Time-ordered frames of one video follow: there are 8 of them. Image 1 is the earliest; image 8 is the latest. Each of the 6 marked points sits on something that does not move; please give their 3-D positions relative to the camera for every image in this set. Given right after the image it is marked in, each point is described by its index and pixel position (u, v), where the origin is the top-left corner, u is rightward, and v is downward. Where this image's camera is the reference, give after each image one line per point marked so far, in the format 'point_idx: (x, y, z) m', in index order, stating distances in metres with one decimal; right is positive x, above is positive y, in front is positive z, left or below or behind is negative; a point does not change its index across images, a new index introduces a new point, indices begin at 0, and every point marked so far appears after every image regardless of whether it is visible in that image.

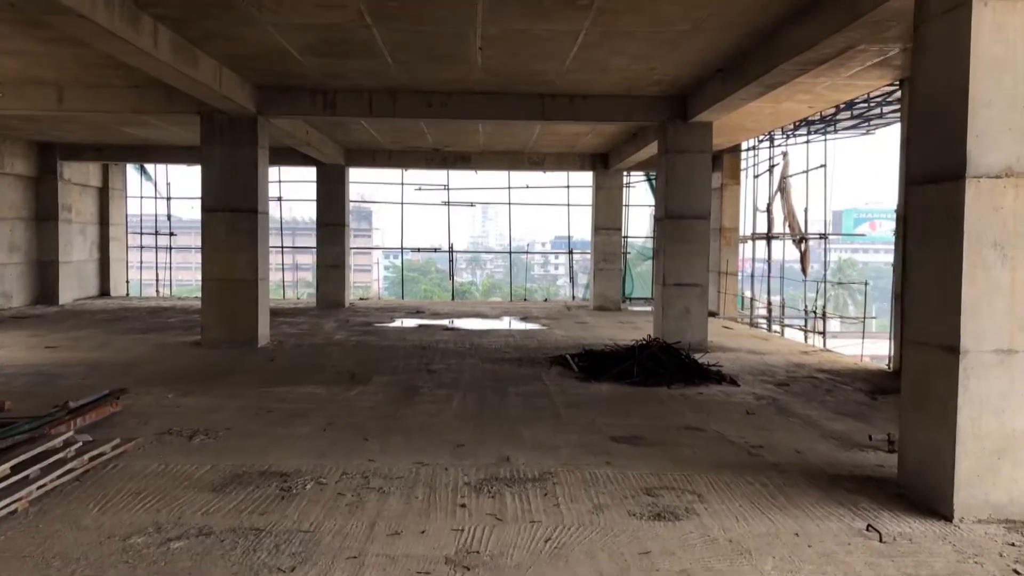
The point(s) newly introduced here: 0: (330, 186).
0: (-3.2, +1.8, +15.3) m
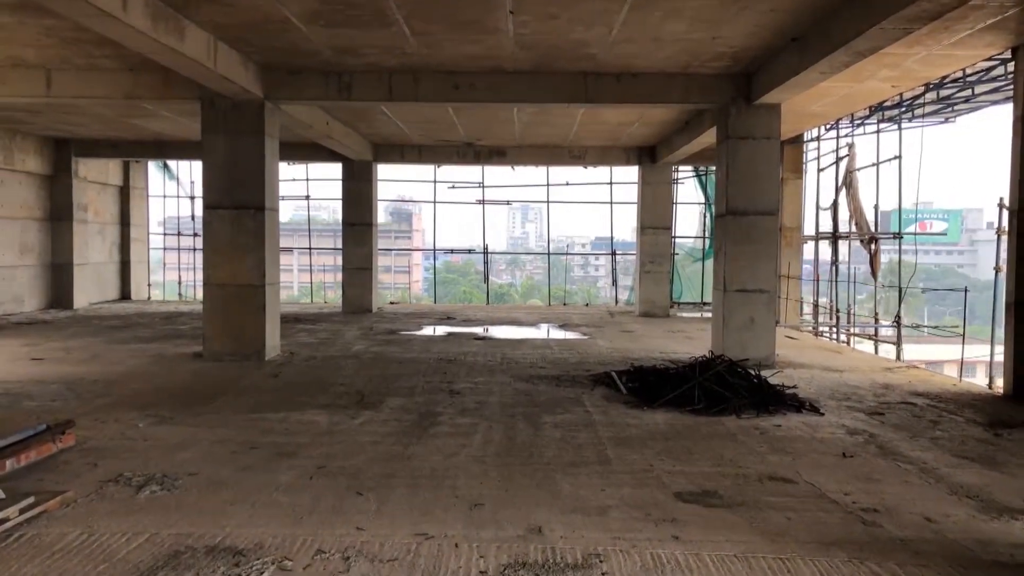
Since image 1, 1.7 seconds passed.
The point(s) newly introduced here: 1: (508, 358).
0: (-2.6, +1.7, +14.3) m
1: (0.0, -0.7, +8.7) m
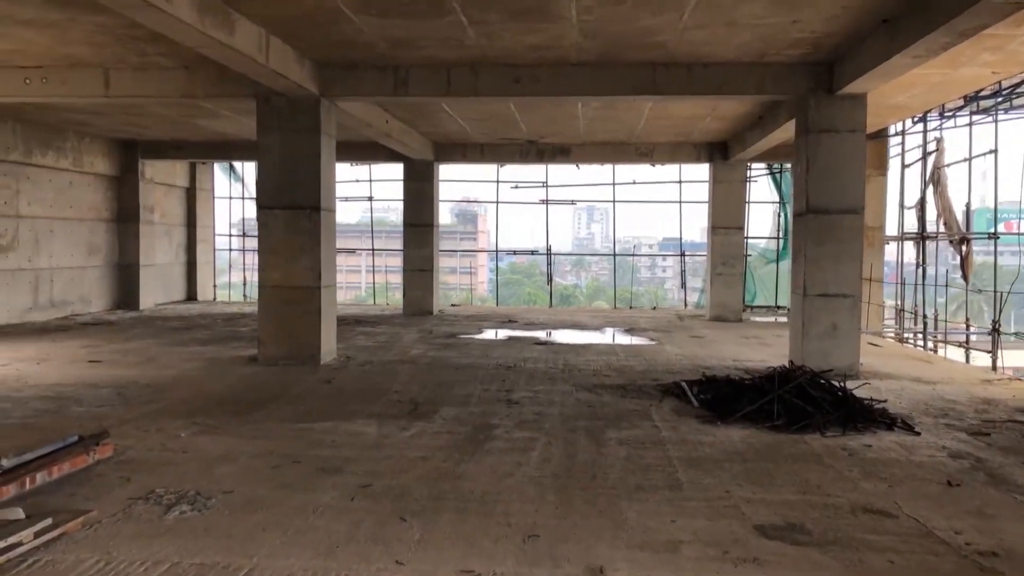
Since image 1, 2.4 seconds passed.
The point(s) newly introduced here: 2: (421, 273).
0: (-1.5, +1.7, +14.1) m
1: (+0.6, -0.7, +8.3) m
2: (-1.5, +0.2, +14.2) m
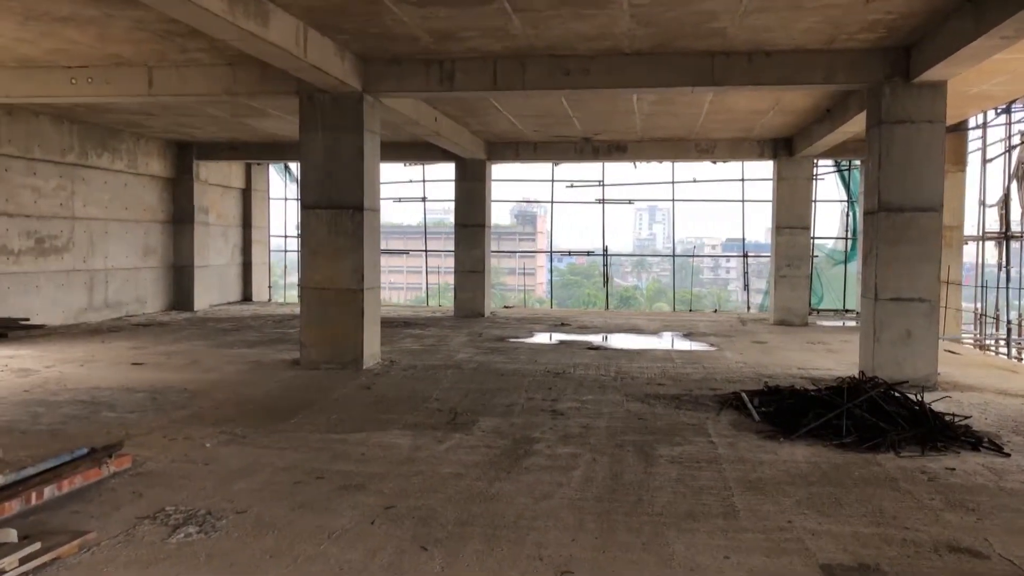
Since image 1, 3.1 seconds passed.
0: (-0.7, +1.7, +13.8) m
1: (+1.0, -0.8, +7.9) m
2: (-0.6, +0.2, +13.9) m
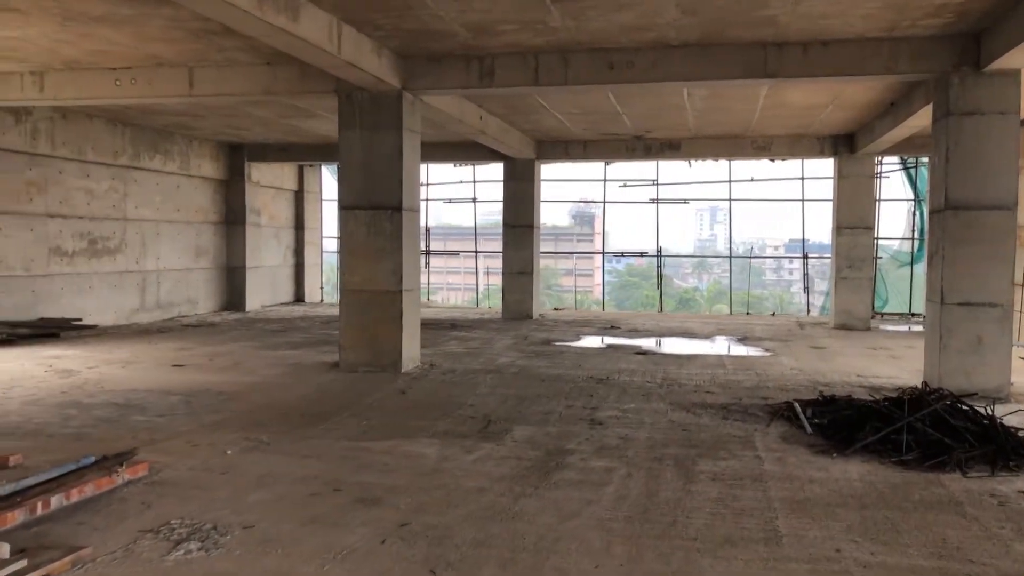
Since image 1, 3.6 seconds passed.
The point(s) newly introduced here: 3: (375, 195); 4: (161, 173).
0: (+0.1, +1.7, +13.6) m
1: (+1.4, -0.8, +7.6) m
2: (+0.1, +0.2, +13.7) m
3: (-1.2, +0.8, +7.7) m
4: (-5.1, +1.7, +12.7) m
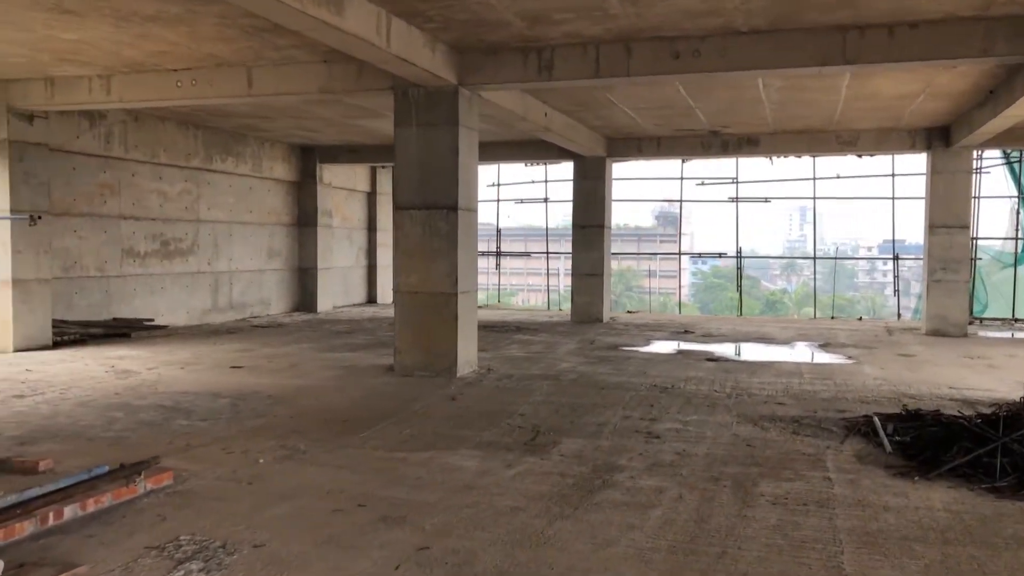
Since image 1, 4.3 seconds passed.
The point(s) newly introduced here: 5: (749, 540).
0: (+1.2, +1.6, +13.2) m
1: (+1.9, -0.8, +7.1) m
2: (+1.2, +0.2, +13.3) m
3: (-0.7, +0.8, +7.5) m
4: (-4.1, +1.7, +12.8) m
5: (+0.9, -1.0, +3.4) m
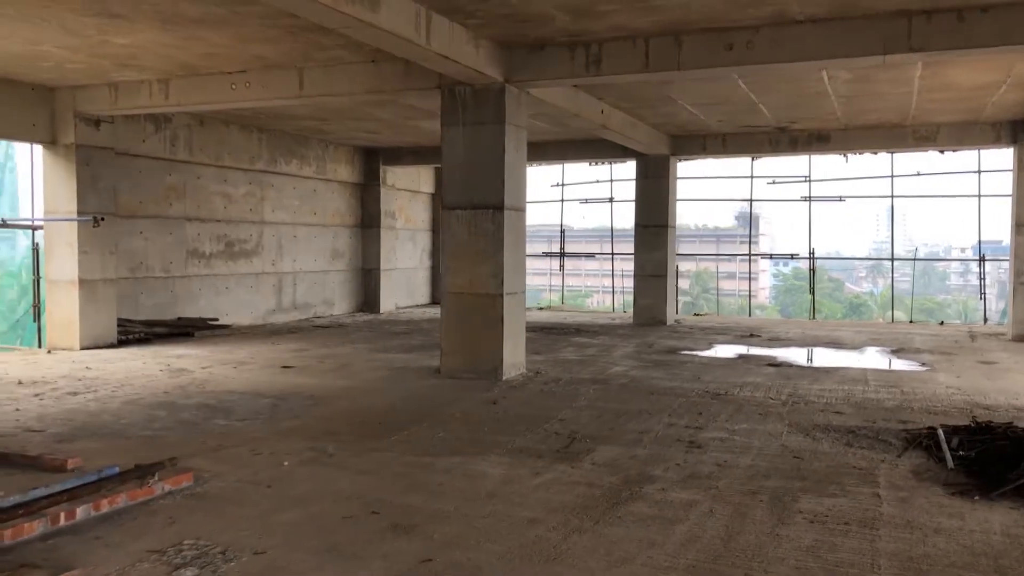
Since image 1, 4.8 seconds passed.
0: (+2.1, +1.6, +12.9) m
1: (+2.2, -0.8, +6.7) m
2: (+2.1, +0.1, +13.0) m
3: (-0.3, +0.8, +7.4) m
4: (-3.2, +1.7, +13.0) m
5: (+1.0, -1.0, +3.2) m
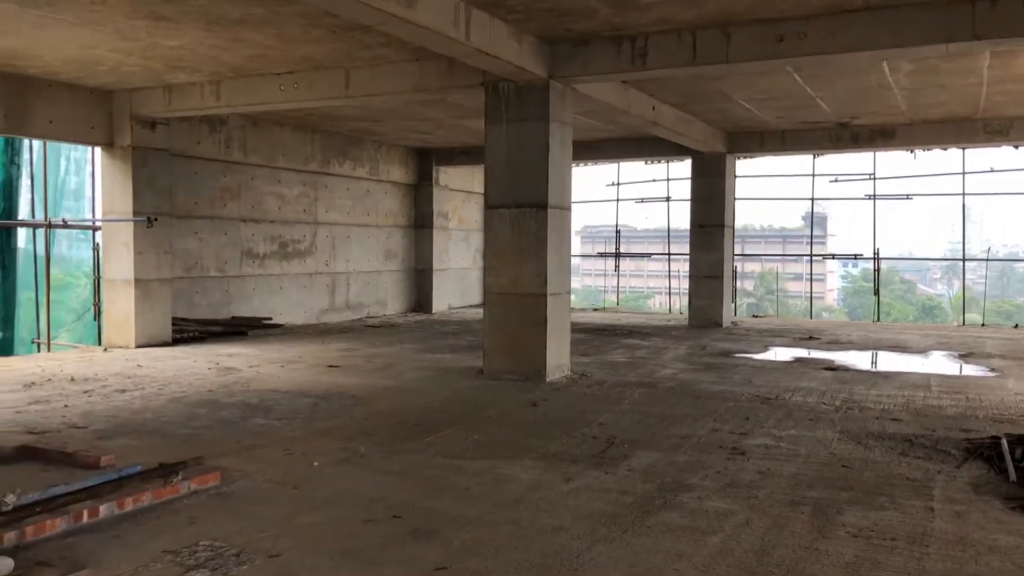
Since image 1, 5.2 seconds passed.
0: (+2.8, +1.6, +12.6) m
1: (+2.5, -0.8, +6.5) m
2: (+2.9, +0.1, +12.7) m
3: (+0.1, +0.8, +7.2) m
4: (-2.4, +1.7, +13.1) m
5: (+1.0, -1.0, +3.0) m
